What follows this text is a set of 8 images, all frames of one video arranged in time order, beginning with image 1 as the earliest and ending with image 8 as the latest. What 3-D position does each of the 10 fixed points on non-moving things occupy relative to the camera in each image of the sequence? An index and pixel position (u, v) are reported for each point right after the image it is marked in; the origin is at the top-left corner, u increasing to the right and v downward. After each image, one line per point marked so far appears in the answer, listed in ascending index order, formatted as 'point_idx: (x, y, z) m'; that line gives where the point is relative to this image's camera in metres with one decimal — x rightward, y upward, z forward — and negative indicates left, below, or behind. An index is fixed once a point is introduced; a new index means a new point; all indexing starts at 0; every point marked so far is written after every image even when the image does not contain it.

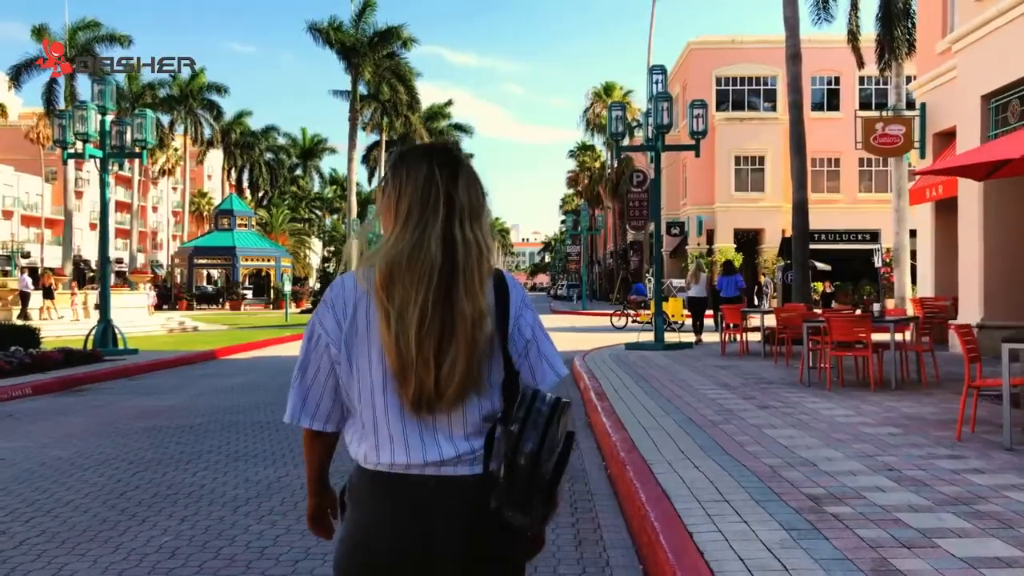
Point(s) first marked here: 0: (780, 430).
0: (+2.3, -1.2, +7.5) m
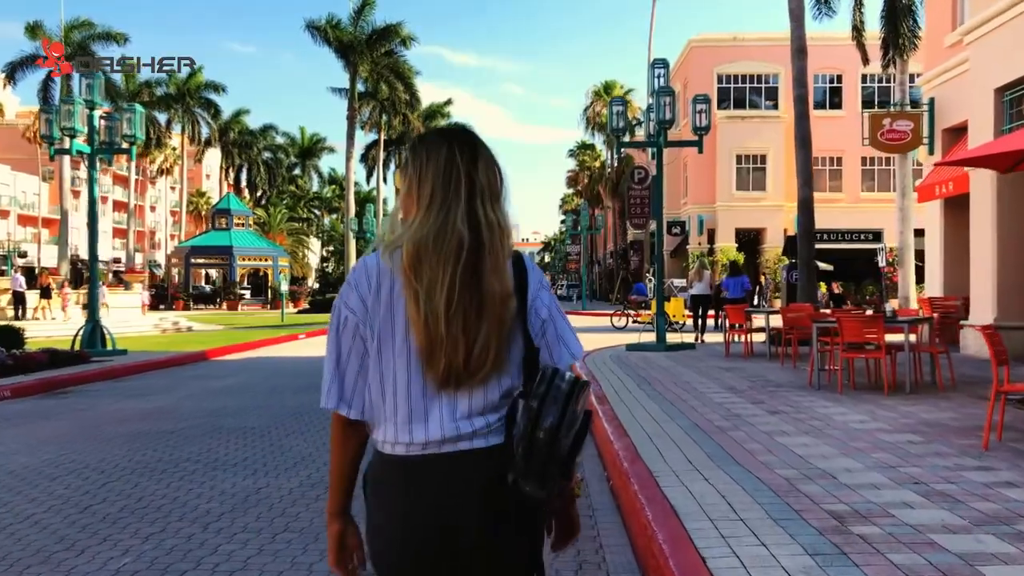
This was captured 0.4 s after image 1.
0: (+2.2, -1.2, +7.0) m
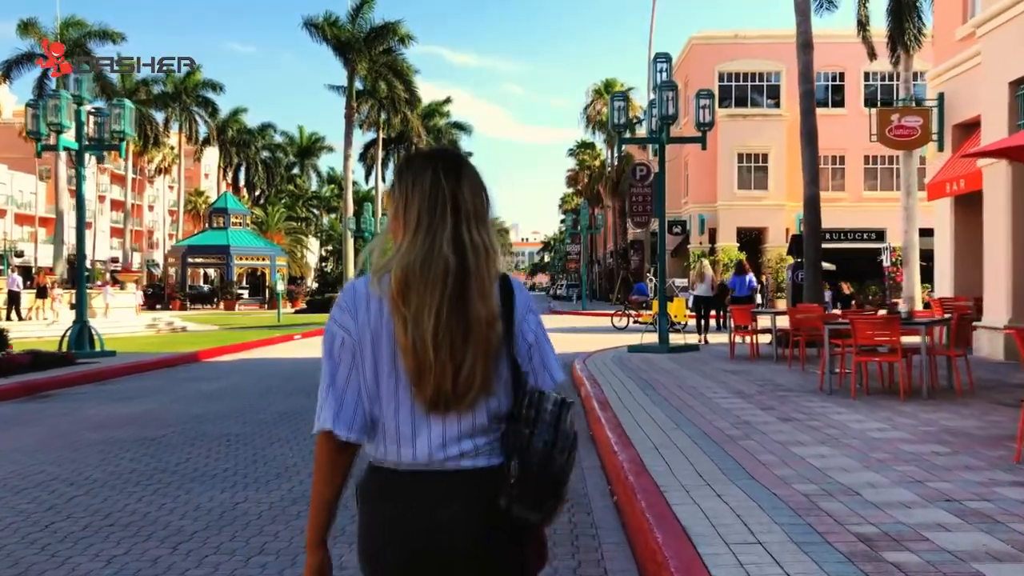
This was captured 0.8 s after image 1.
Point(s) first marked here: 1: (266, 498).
0: (+2.2, -1.2, +6.6) m
1: (-1.7, -1.4, +6.0) m
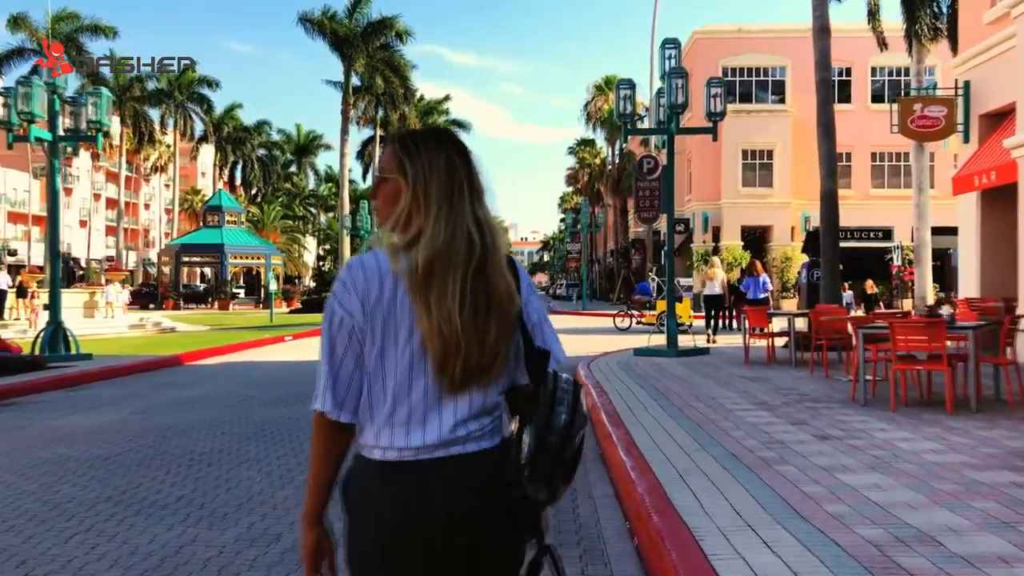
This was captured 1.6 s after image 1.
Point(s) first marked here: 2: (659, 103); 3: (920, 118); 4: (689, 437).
0: (+2.2, -1.2, +5.7) m
1: (-1.7, -1.4, +5.1) m
2: (+2.7, +3.4, +16.5) m
3: (+7.6, +3.2, +16.6) m
4: (+1.4, -1.2, +7.2) m
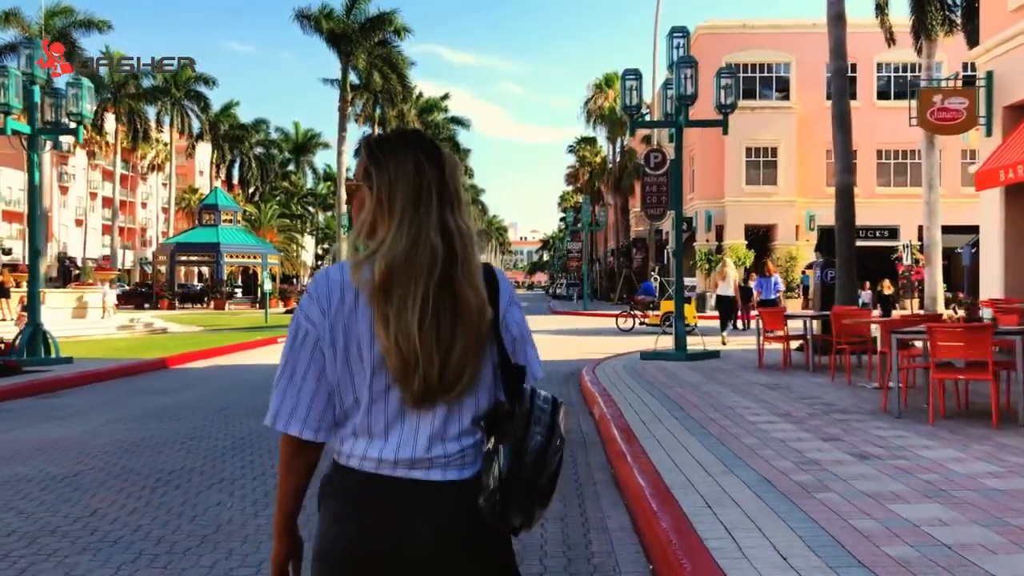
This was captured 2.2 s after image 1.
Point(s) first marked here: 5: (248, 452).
0: (+2.2, -1.2, +4.9) m
1: (-1.7, -1.4, +4.3) m
2: (+2.8, +3.4, +15.8) m
3: (+7.7, +3.2, +15.9) m
4: (+1.5, -1.2, +6.5) m
5: (-2.3, -1.5, +7.9) m
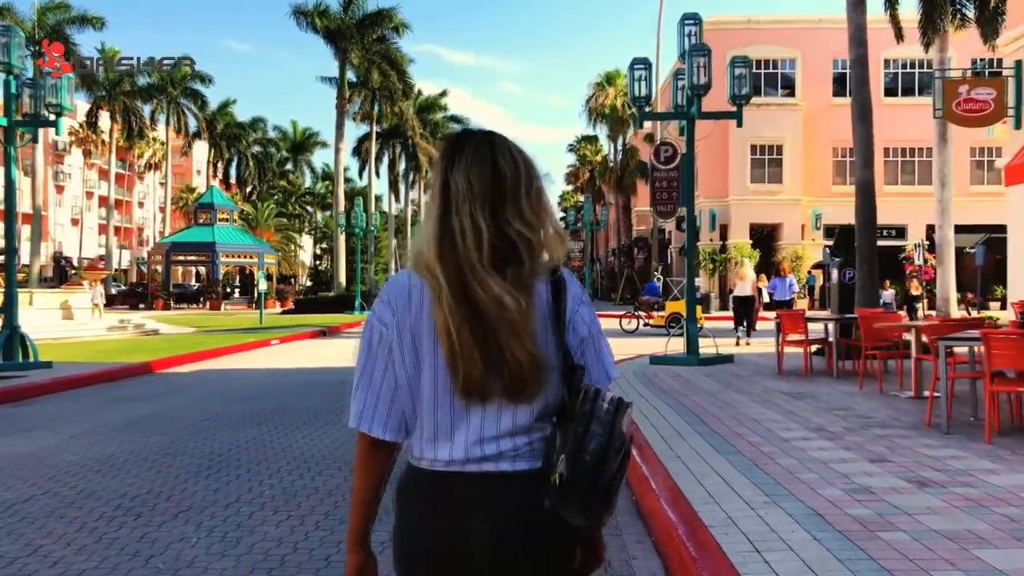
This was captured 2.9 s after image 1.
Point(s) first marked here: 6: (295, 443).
0: (+2.3, -1.2, +4.1) m
1: (-1.6, -1.5, +3.6) m
2: (+2.8, +3.4, +15.0) m
3: (+7.7, +3.2, +15.1) m
4: (+1.5, -1.2, +5.7) m
5: (-2.3, -1.5, +7.1) m
6: (-2.0, -1.5, +8.3) m
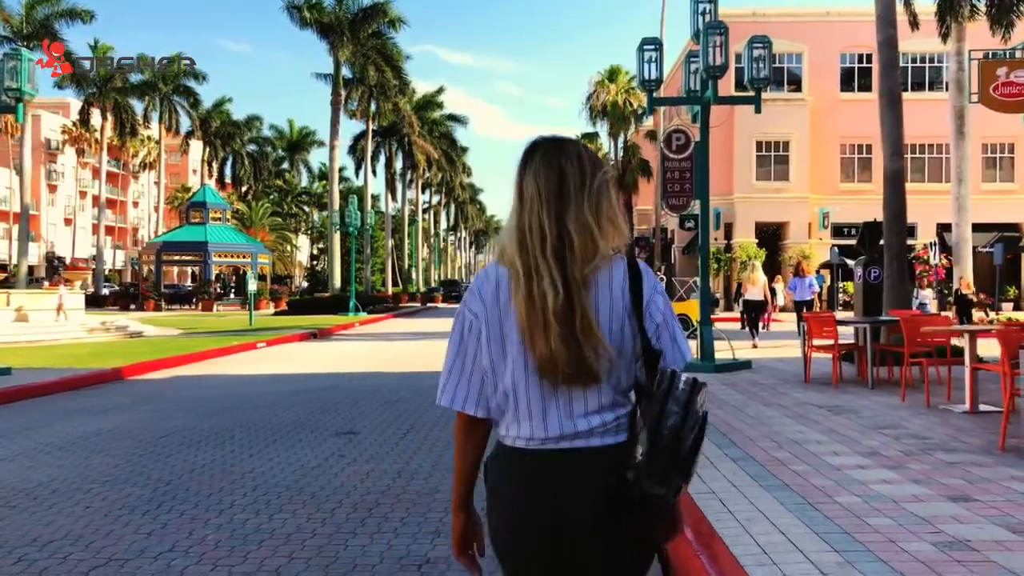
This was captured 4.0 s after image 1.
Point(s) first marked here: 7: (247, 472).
0: (+2.3, -1.2, +3.0) m
1: (-1.6, -1.4, +2.4) m
2: (+2.8, +3.4, +13.8) m
3: (+7.7, +3.2, +14.0) m
4: (+1.5, -1.2, +4.5) m
5: (-2.3, -1.5, +5.9) m
6: (-2.1, -1.5, +7.1) m
7: (-2.1, -1.5, +7.0) m
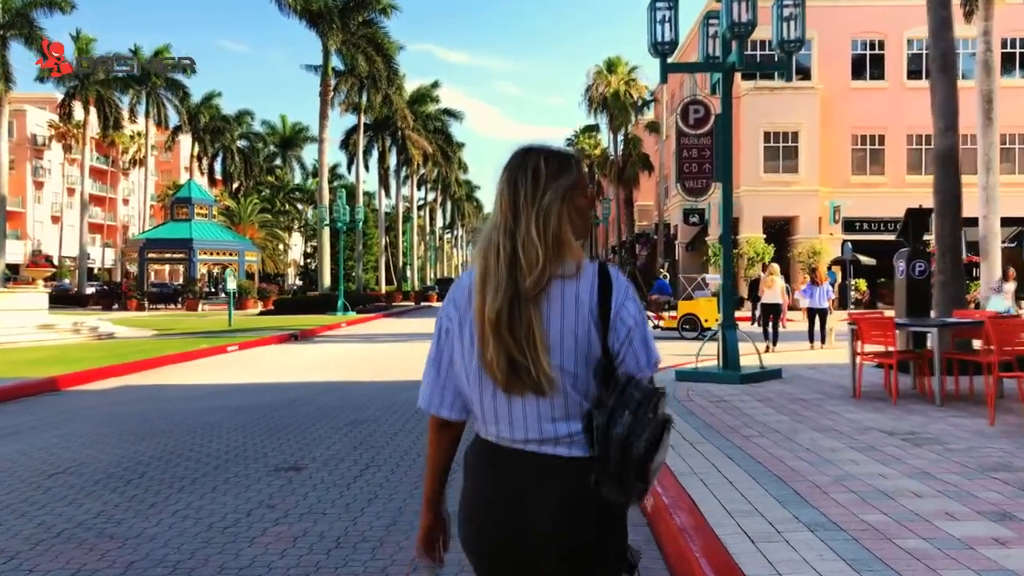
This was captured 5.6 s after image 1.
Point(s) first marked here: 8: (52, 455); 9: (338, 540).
0: (+2.2, -1.2, +1.1) m
1: (-1.7, -1.4, +0.5) m
2: (+2.7, +3.5, +12.0) m
3: (+7.6, +3.2, +12.1) m
4: (+1.4, -1.2, +2.7) m
5: (-2.4, -1.4, +4.1) m
6: (-2.1, -1.4, +5.3) m
7: (-2.2, -1.4, +5.1) m
8: (-4.1, -1.5, +7.9) m
9: (-1.0, -1.4, +5.0) m
